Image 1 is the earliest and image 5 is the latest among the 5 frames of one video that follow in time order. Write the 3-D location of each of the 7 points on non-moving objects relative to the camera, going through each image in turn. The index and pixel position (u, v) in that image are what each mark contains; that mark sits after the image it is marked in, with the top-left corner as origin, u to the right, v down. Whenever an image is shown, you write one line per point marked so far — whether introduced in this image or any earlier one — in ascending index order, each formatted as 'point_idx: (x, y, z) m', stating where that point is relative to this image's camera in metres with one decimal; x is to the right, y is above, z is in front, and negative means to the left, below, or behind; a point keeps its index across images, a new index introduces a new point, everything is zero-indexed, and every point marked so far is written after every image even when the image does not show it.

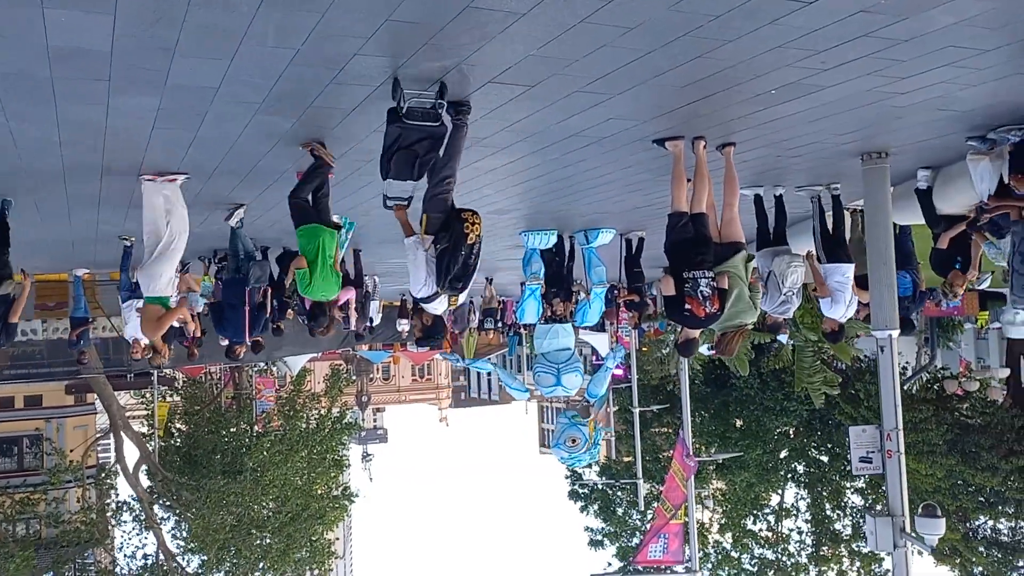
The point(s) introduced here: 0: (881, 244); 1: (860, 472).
0: (+3.0, +0.4, +7.0) m
1: (+3.2, -1.7, +7.5) m
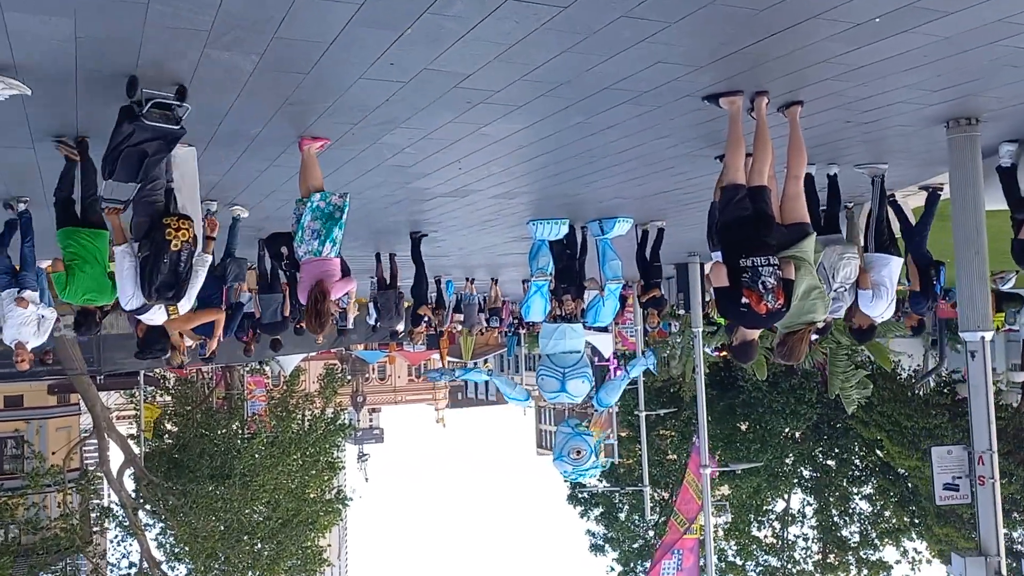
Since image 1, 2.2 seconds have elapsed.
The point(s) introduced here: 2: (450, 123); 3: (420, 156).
0: (+3.1, +0.4, +5.8) m
1: (+3.2, -1.6, +6.4) m
2: (-0.4, +1.2, +6.2) m
3: (-0.8, +1.1, +7.1) m
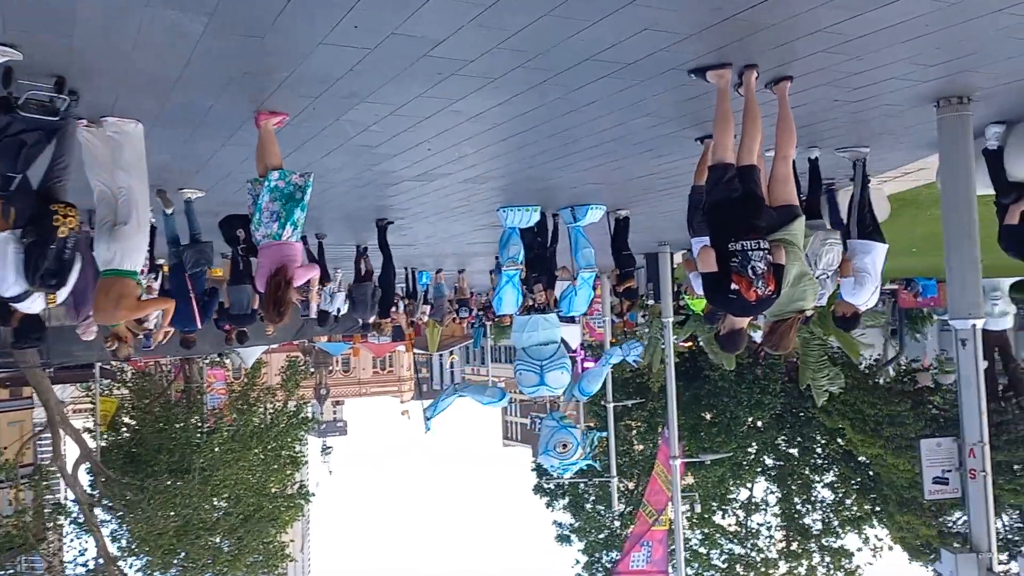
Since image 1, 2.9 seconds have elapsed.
0: (+2.9, +0.5, +5.5) m
1: (+3.1, -1.5, +6.1) m
2: (-0.6, +1.3, +5.8) m
3: (-1.0, +1.2, +6.7) m
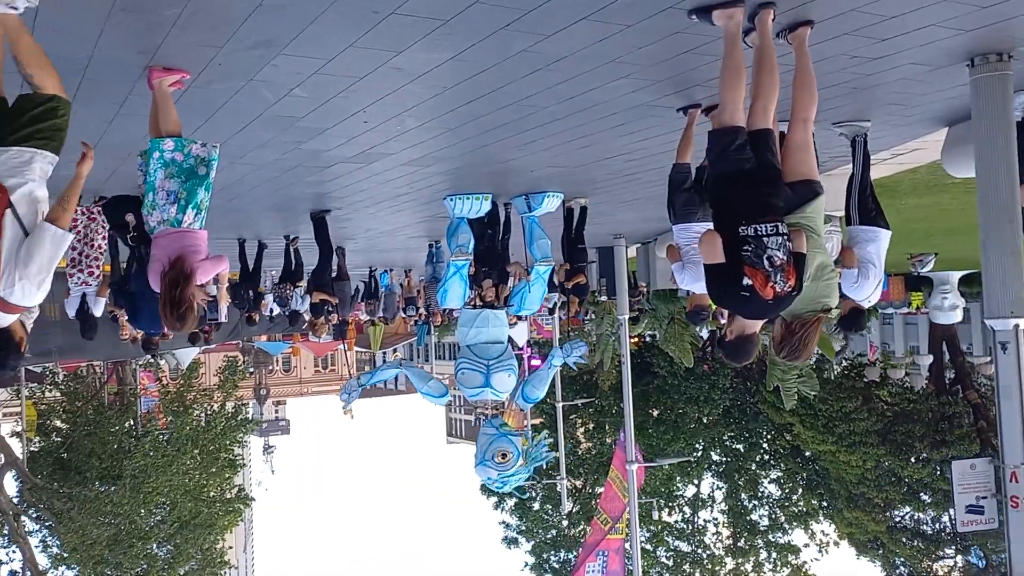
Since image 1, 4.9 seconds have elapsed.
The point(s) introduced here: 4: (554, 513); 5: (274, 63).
0: (+2.7, +0.5, +4.6) m
1: (+2.8, -1.5, +5.3) m
2: (-0.9, +1.3, +4.7) m
3: (-1.3, +1.2, +5.6) m
4: (+1.0, -5.2, +19.4) m
5: (-1.4, +1.3, +4.9) m
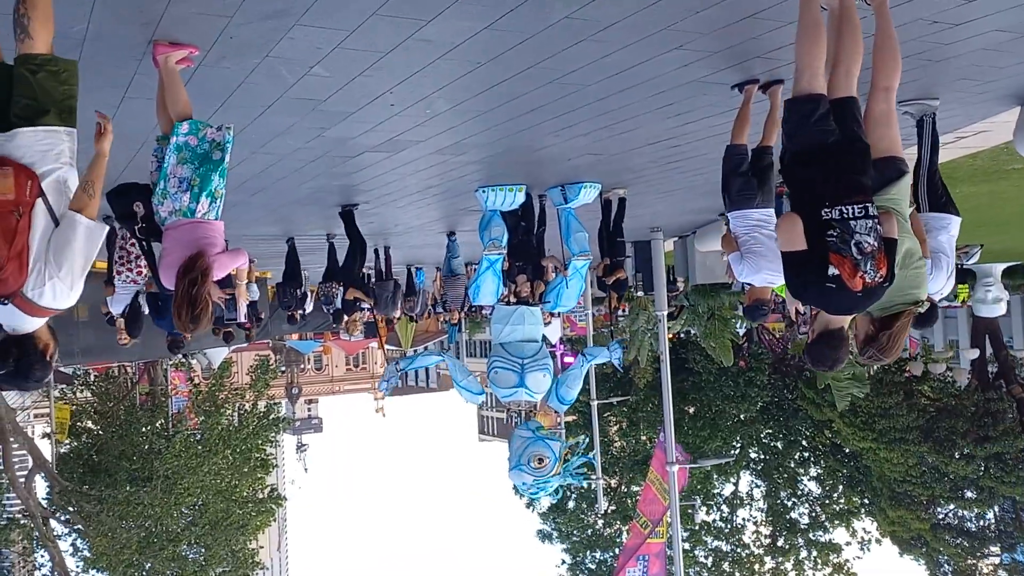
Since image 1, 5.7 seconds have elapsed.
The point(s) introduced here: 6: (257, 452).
0: (+2.9, +0.6, +4.1) m
1: (+3.0, -1.4, +4.7) m
2: (-0.7, +1.3, +4.2) m
3: (-1.1, +1.3, +5.2) m
4: (+1.8, -5.1, +18.9) m
5: (-1.2, +1.3, +4.5) m
6: (-4.9, -3.2, +15.7) m
